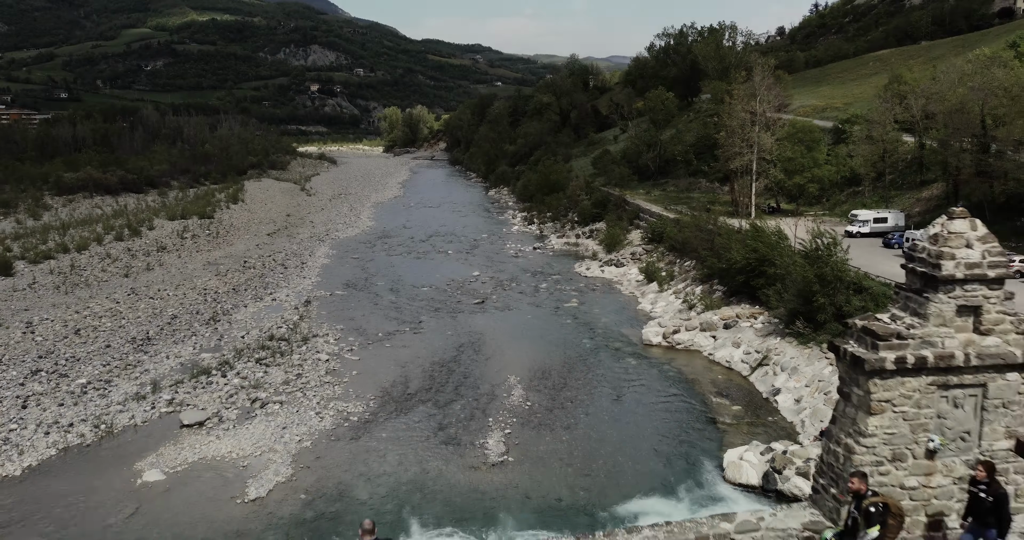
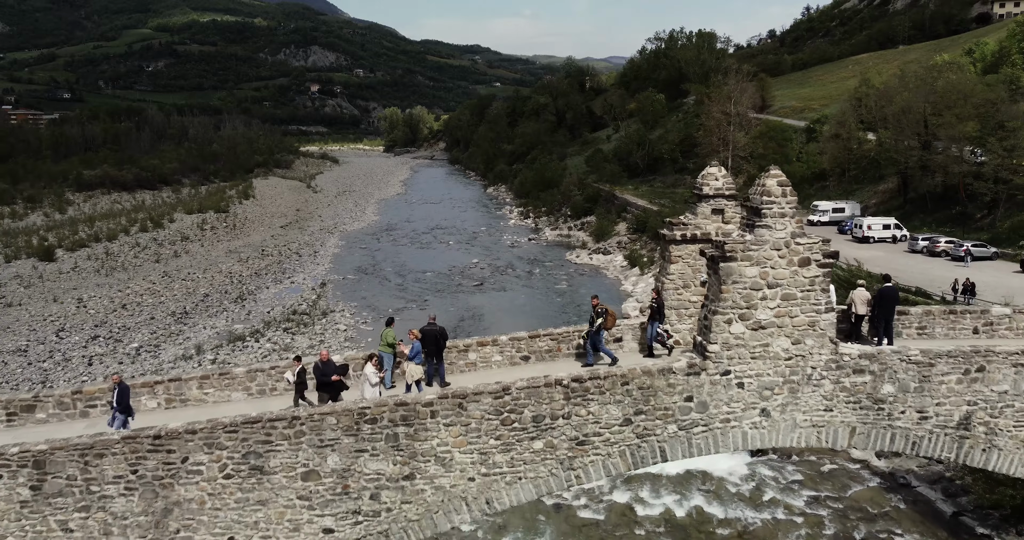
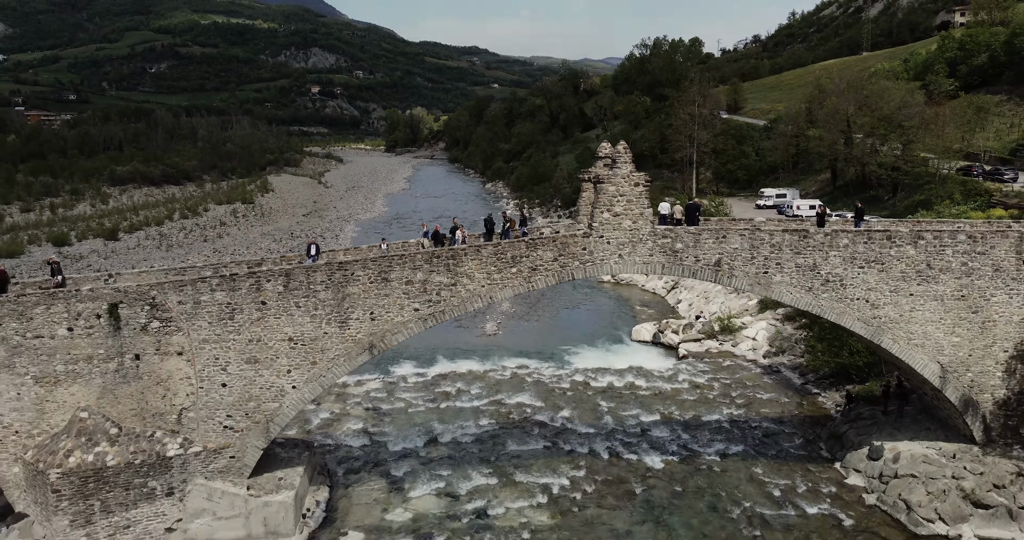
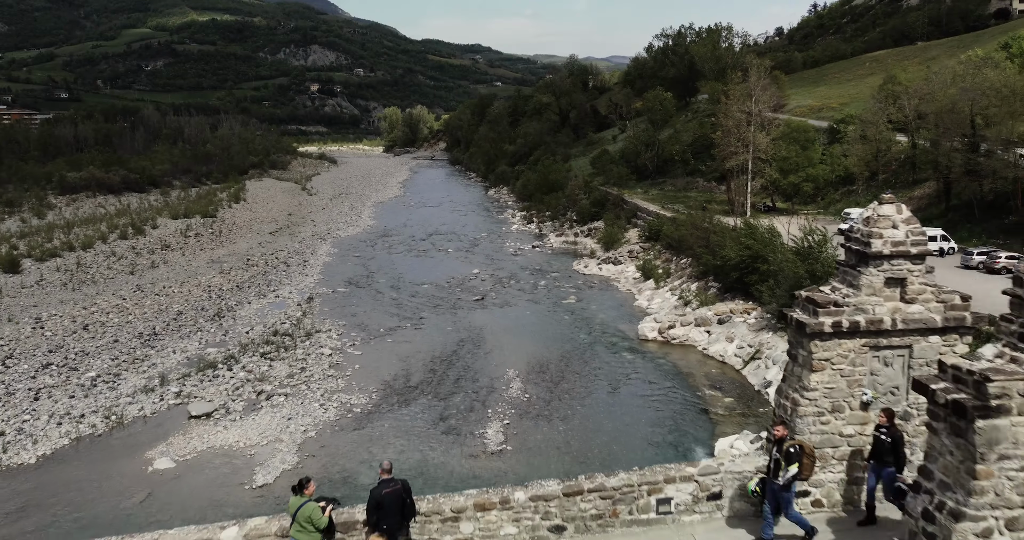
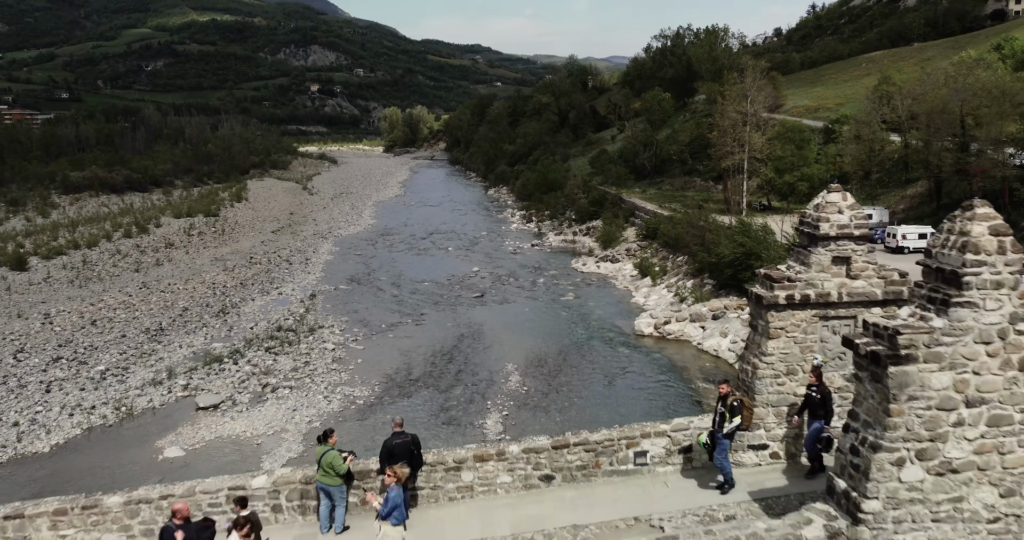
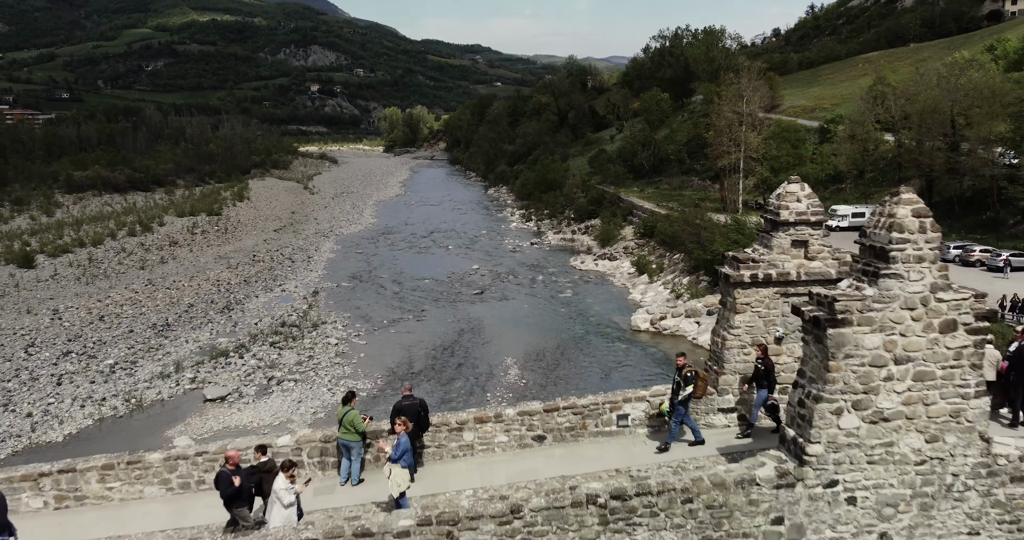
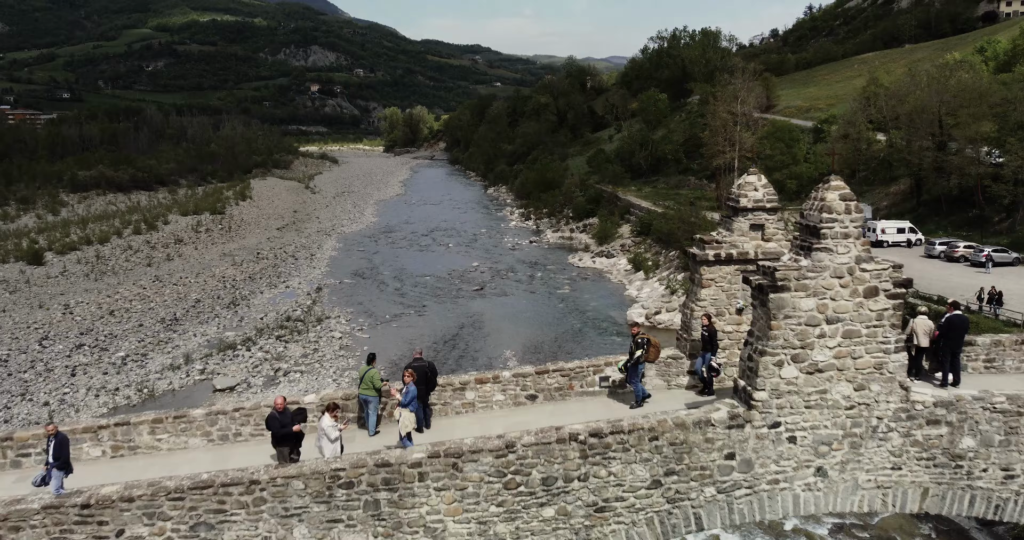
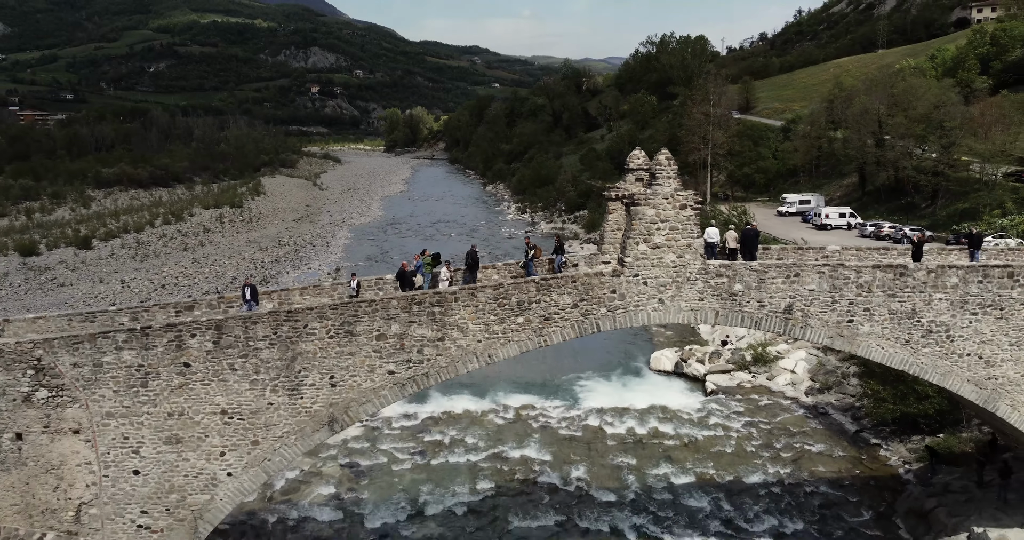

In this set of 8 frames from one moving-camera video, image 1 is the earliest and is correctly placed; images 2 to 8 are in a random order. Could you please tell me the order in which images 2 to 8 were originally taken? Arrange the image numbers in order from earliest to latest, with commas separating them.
4, 5, 6, 7, 2, 8, 3
